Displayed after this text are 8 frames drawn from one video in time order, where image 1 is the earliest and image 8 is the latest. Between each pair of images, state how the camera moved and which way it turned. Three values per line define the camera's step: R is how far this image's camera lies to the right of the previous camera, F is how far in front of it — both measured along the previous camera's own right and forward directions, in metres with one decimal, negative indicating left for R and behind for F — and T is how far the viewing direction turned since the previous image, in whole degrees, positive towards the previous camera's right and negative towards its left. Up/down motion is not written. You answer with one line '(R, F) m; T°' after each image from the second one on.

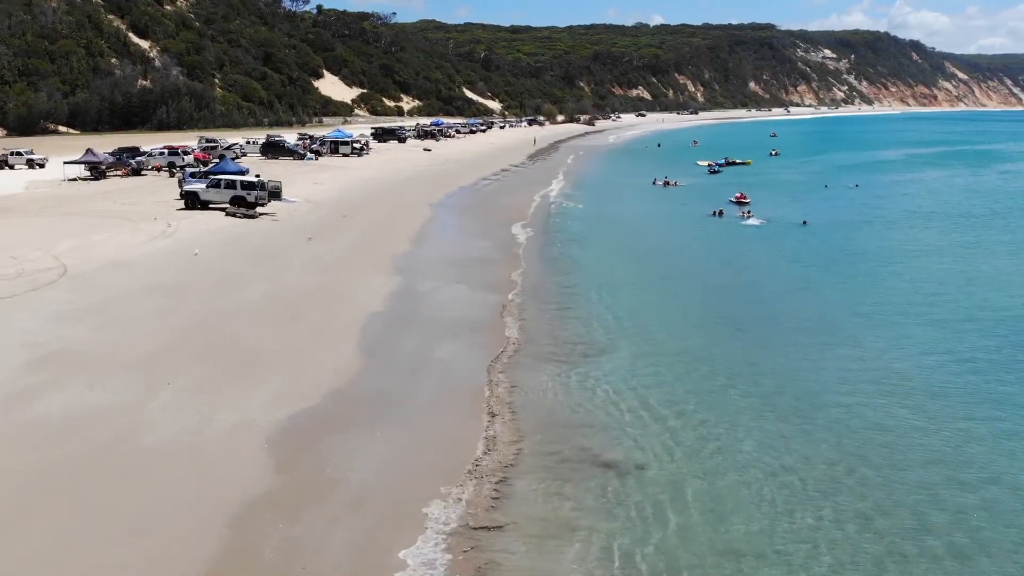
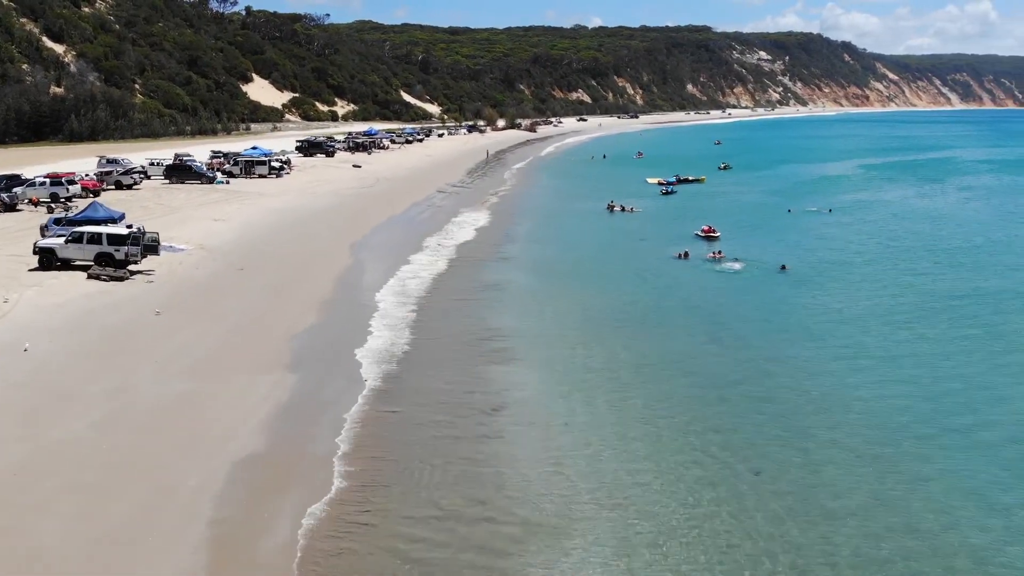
(+0.2, +3.8) m; +3°
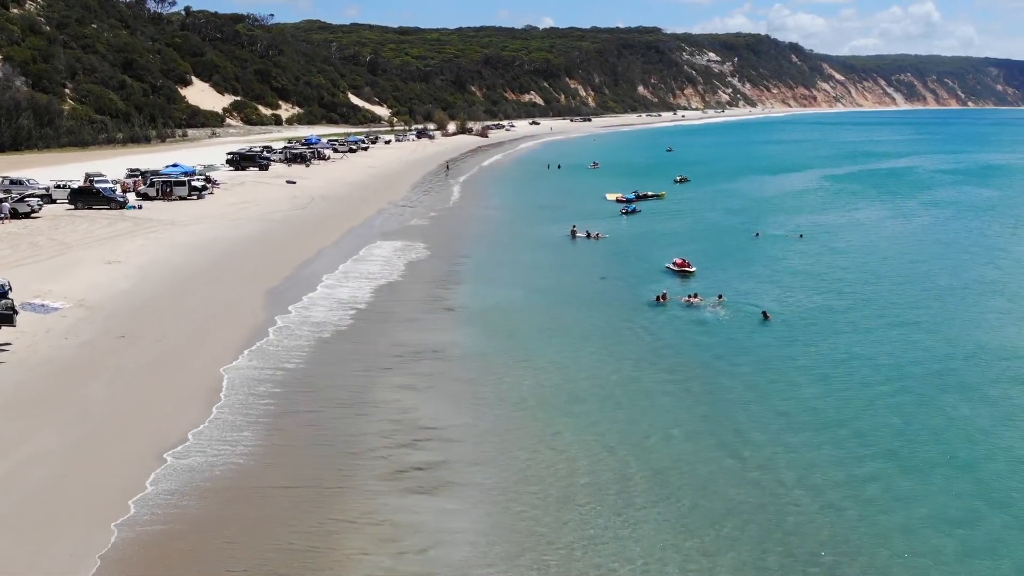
(+0.2, +3.2) m; +3°
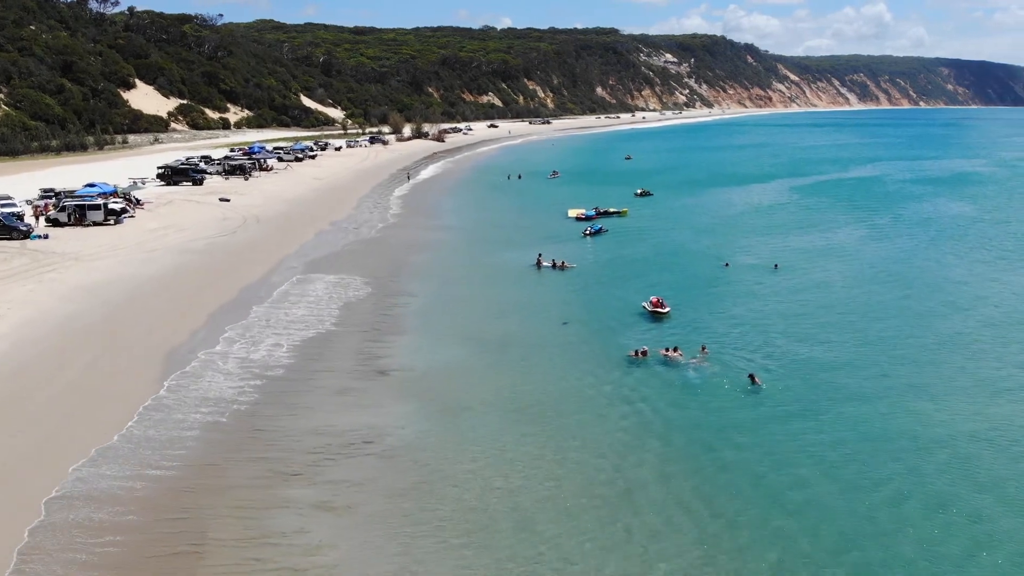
(+0.3, +3.0) m; +2°
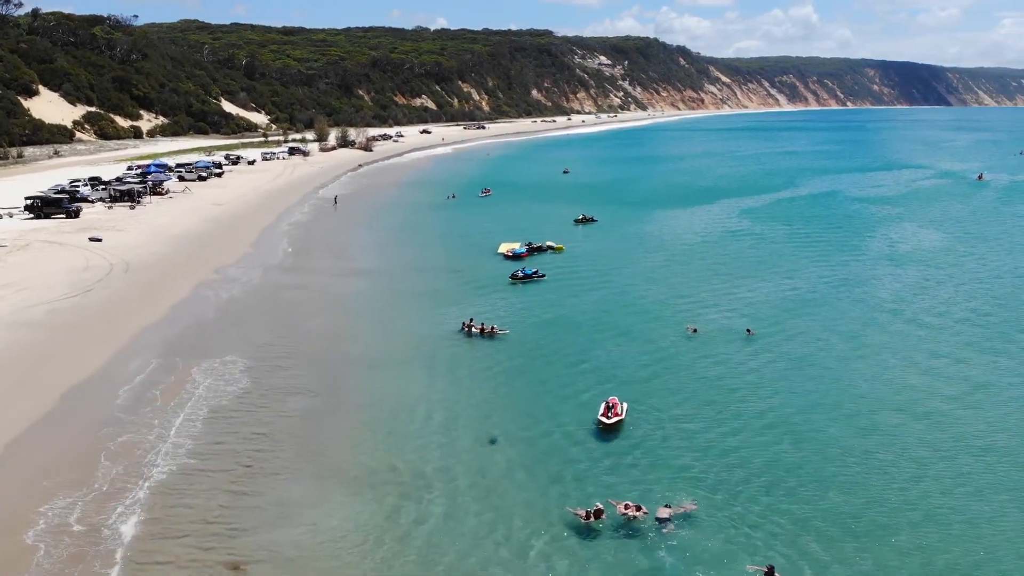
(+0.5, +5.4) m; +4°
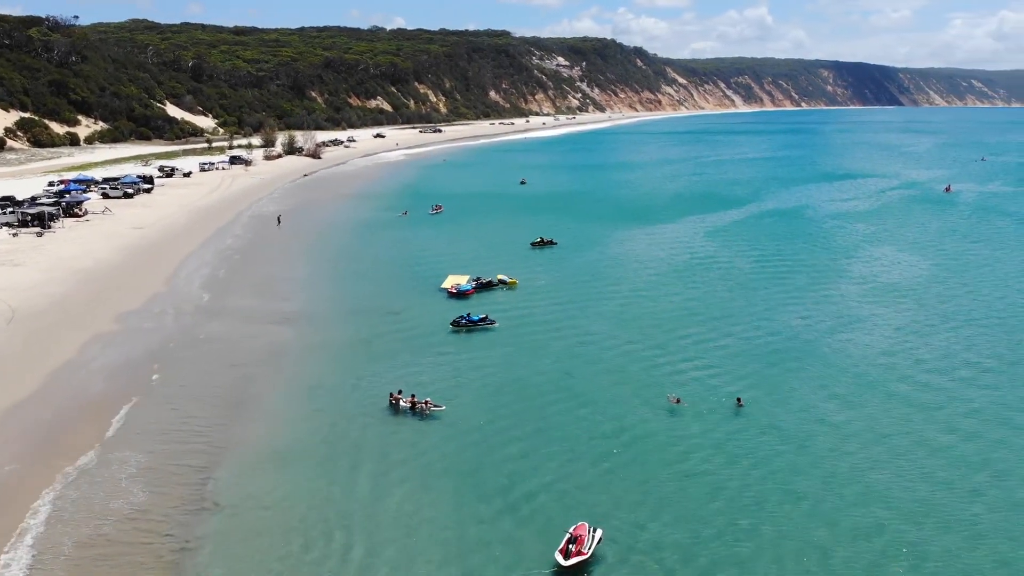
(+0.4, +3.8) m; +2°
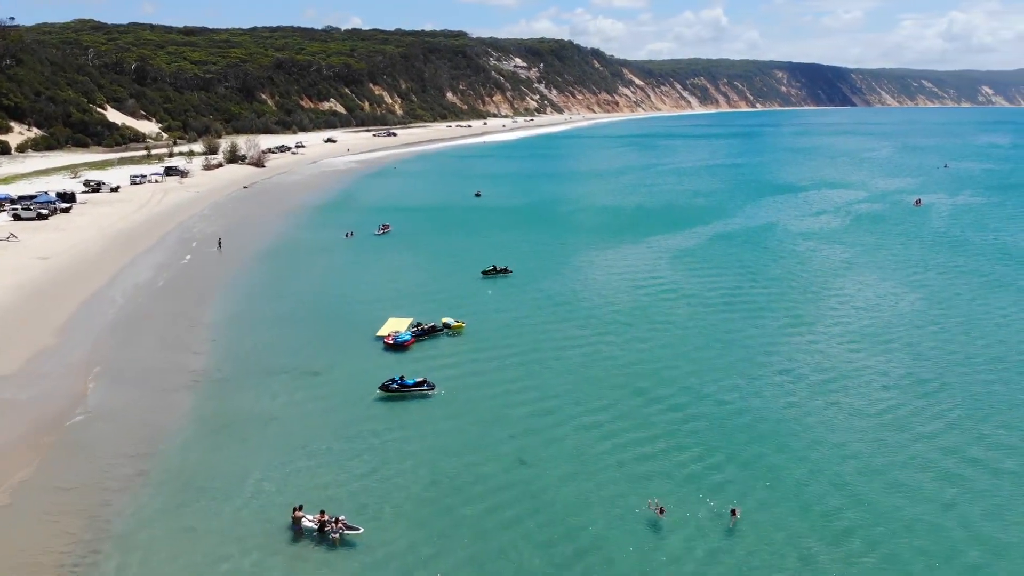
(+0.4, +4.0) m; +2°
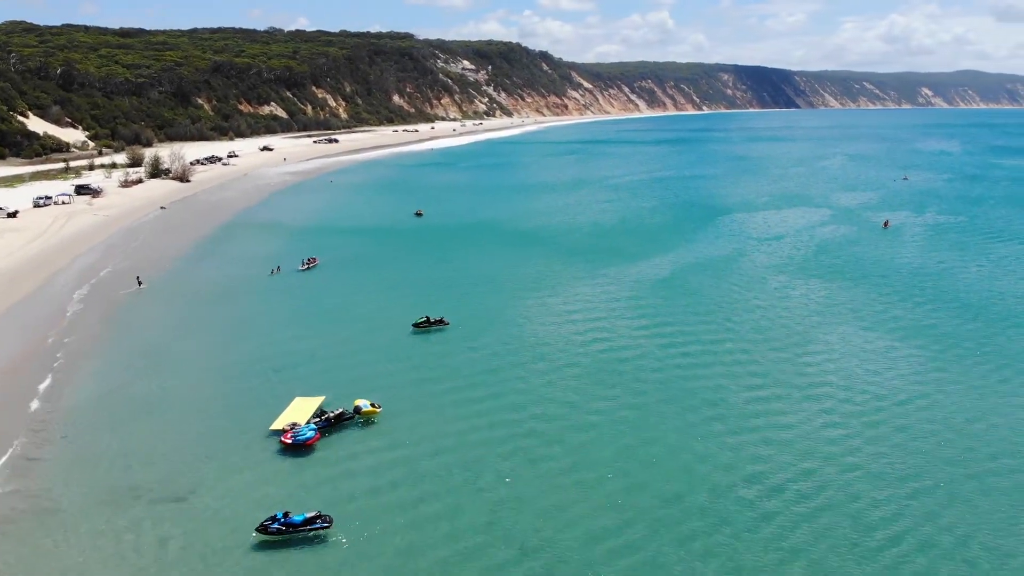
(+0.5, +5.3) m; +3°
